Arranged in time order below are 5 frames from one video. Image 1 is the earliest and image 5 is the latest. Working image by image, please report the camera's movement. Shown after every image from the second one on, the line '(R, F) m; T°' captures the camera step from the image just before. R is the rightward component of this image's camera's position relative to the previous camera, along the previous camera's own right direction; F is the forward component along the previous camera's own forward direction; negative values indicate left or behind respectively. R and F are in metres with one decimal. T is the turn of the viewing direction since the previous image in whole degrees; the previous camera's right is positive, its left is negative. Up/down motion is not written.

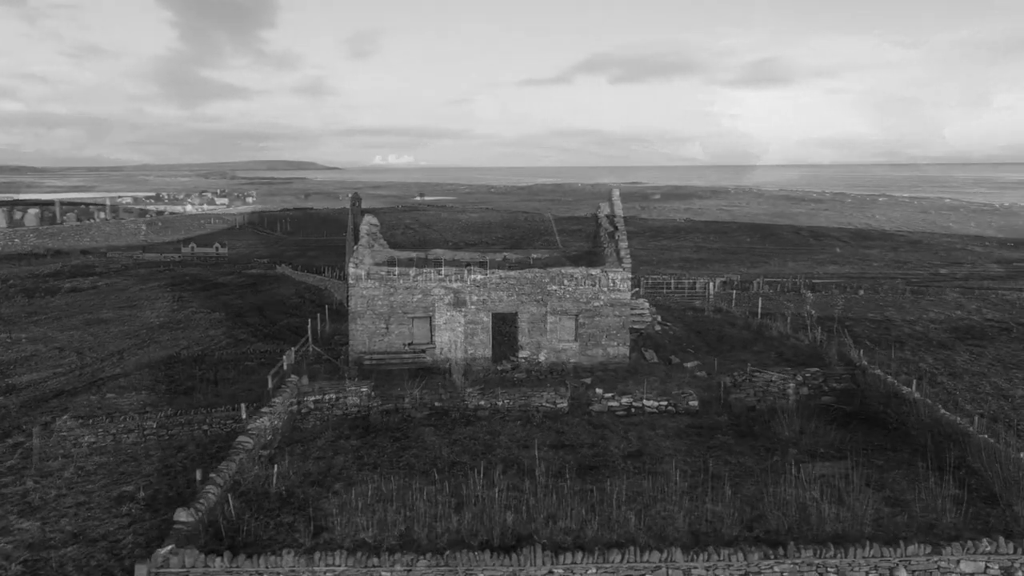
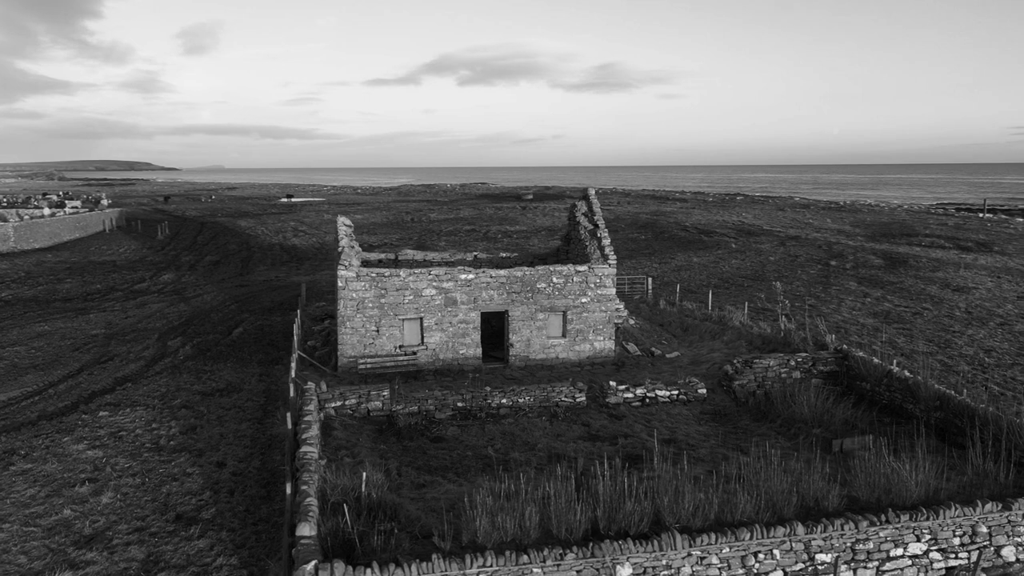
(-3.0, +0.1) m; +10°
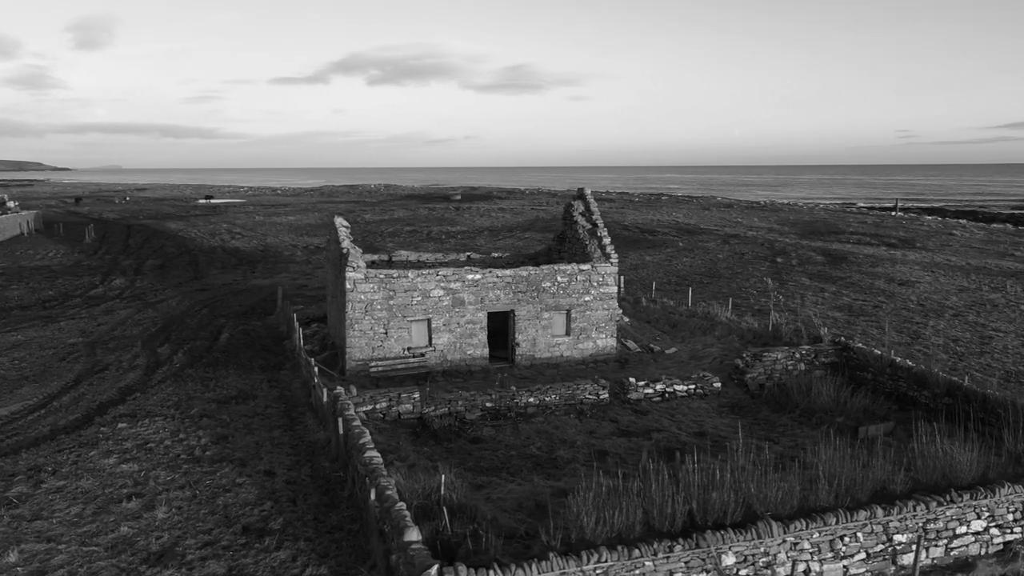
(-2.0, +0.1) m; +6°
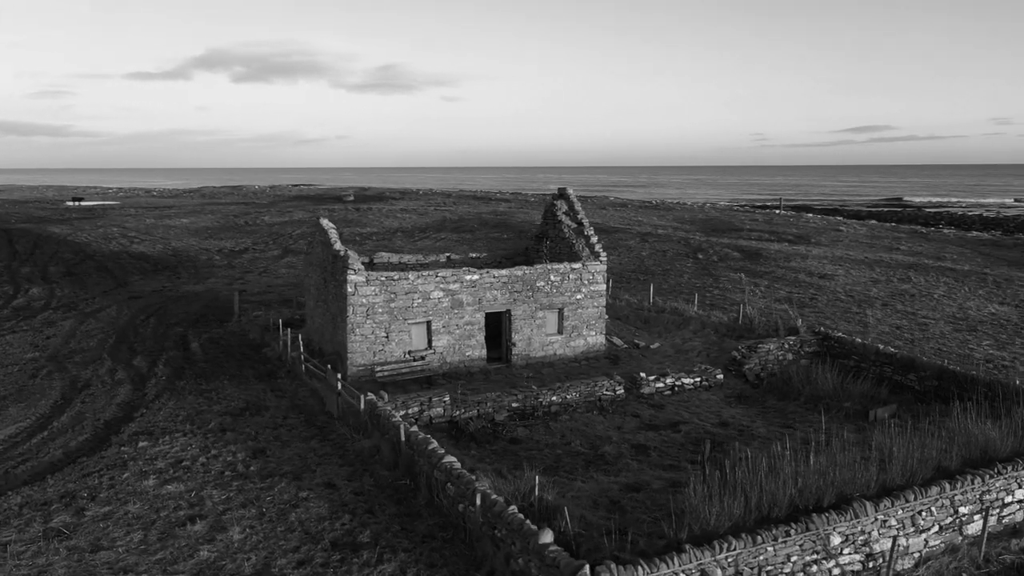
(-2.6, +0.2) m; +9°
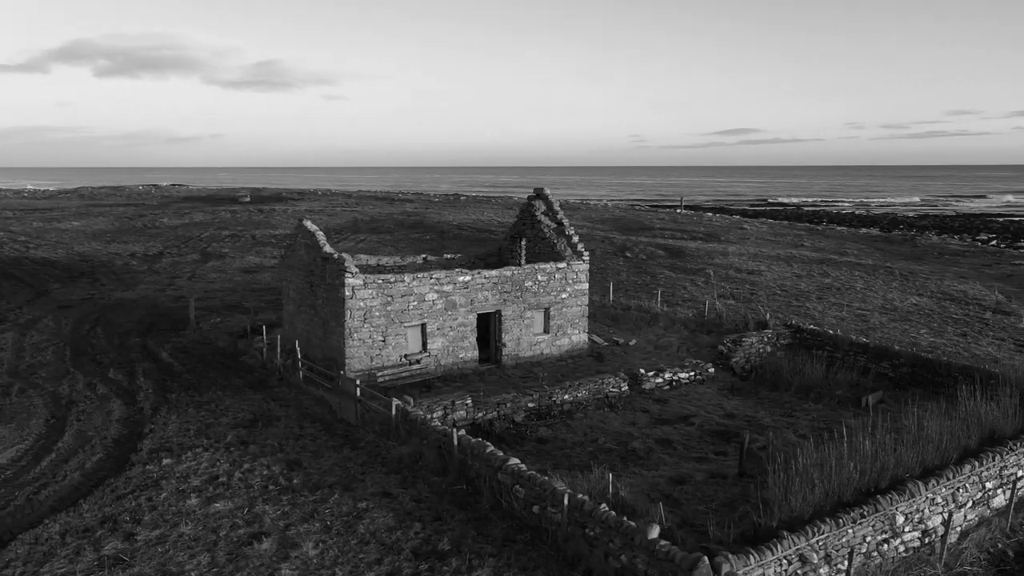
(-2.2, +0.2) m; +8°
